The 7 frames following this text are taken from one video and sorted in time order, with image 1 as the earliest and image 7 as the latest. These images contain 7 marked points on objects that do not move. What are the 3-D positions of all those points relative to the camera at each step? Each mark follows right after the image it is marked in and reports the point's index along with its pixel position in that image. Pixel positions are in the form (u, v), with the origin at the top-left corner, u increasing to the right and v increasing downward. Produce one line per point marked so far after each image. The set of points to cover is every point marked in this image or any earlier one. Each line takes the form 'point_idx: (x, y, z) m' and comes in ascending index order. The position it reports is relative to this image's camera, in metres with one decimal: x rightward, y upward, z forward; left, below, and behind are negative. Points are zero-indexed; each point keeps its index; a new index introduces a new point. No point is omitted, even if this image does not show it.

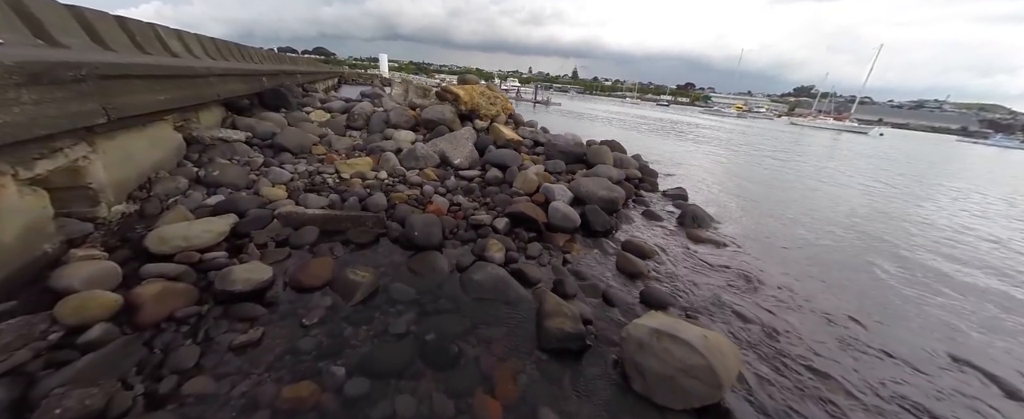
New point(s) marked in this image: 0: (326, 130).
0: (-3.3, +1.4, +5.9) m
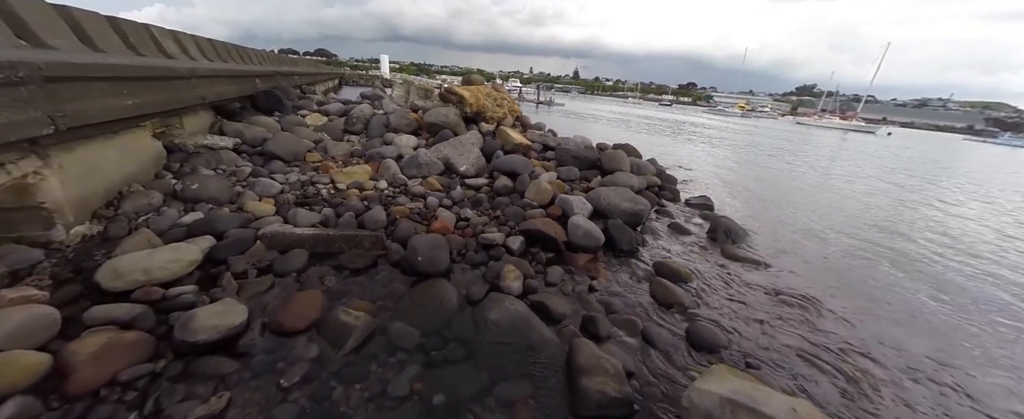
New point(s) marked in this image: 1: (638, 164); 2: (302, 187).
0: (-3.2, +1.2, +5.5) m
1: (+2.2, +0.8, +5.7) m
2: (-2.5, +0.3, +3.9) m
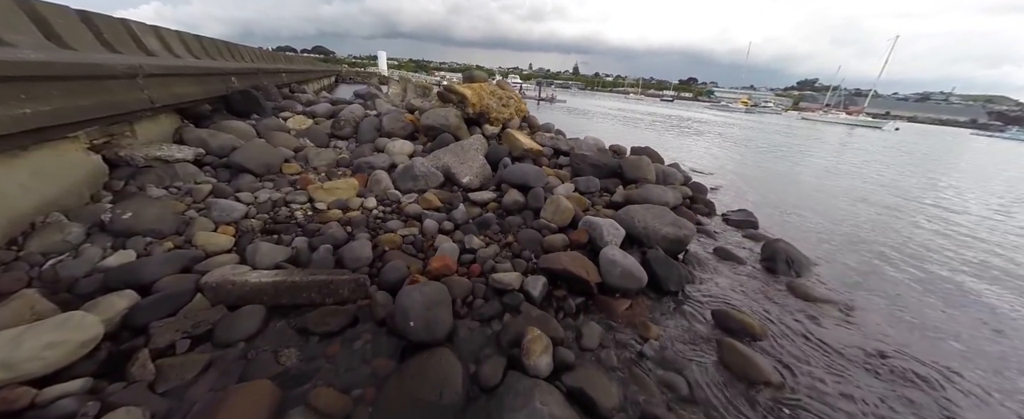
0: (-3.0, +1.0, +4.8) m
1: (+2.3, +0.6, +5.0) m
2: (-2.3, 0.0, +3.2) m
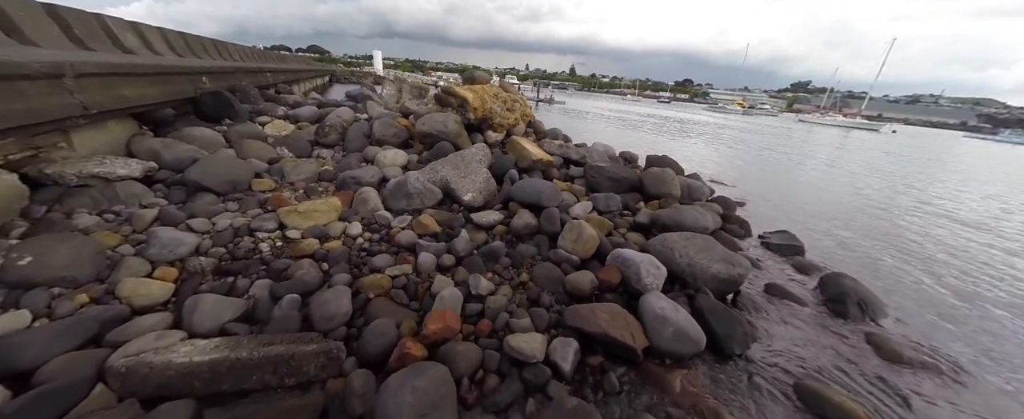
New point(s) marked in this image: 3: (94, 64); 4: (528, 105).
0: (-2.9, +0.7, +4.2) m
1: (+2.4, +0.3, +4.5) m
2: (-2.2, -0.2, +2.6) m
3: (-3.8, +1.3, +3.1) m
4: (+0.3, +1.8, +5.9) m
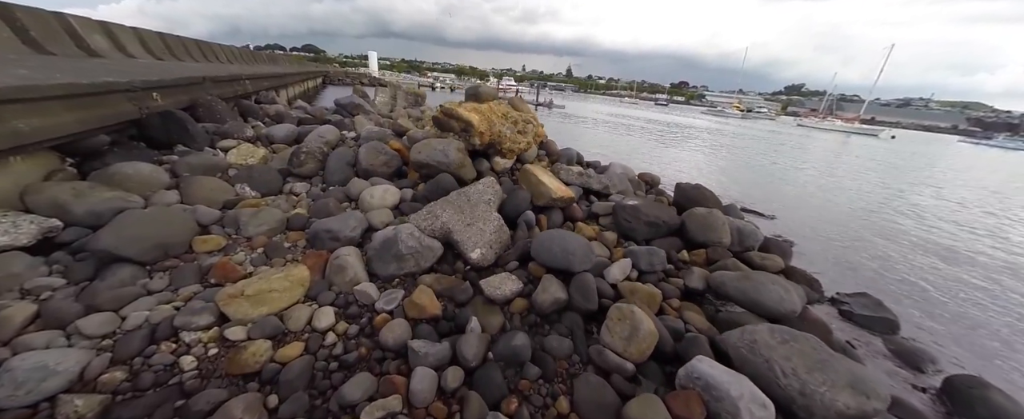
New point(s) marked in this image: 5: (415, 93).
0: (-2.8, +0.2, +3.4) m
1: (+2.6, -0.2, +3.7) m
2: (-2.0, -0.8, +1.8) m
3: (-3.6, +0.8, +2.2) m
4: (+0.4, +1.3, +5.1) m
5: (-3.9, +4.7, +13.3) m
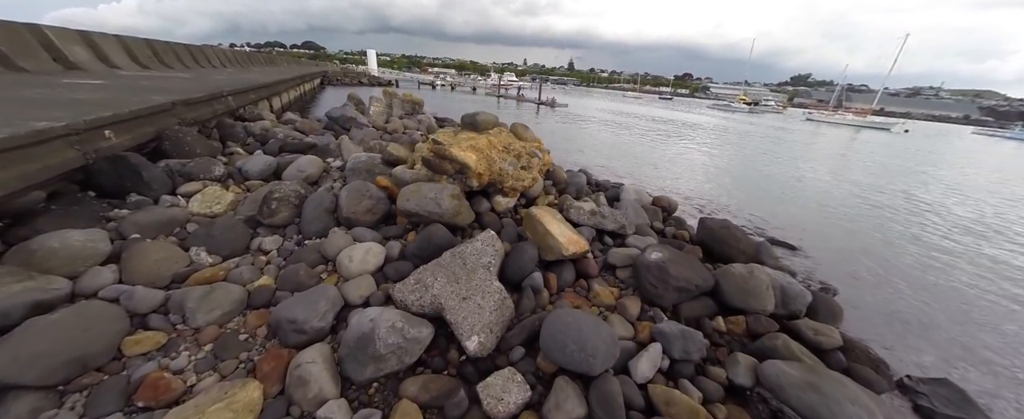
0: (-2.7, -0.4, +2.9) m
1: (+2.6, -0.7, +3.2) m
2: (-2.0, -1.4, +1.3) m
3: (-3.6, +0.2, +1.7) m
4: (+0.4, +0.8, +4.6) m
5: (-3.8, +4.2, +12.8) m
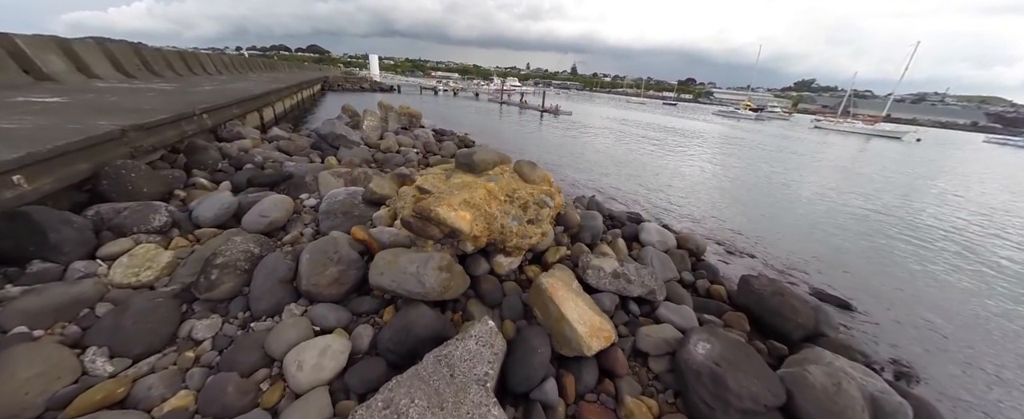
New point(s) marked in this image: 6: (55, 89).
0: (-2.7, -1.0, +2.2) m
1: (+2.6, -1.4, +2.4) m
2: (-2.0, -2.0, +0.6) m
3: (-3.6, -0.4, +1.0) m
4: (+0.5, +0.2, +3.8) m
5: (-3.7, +3.6, +12.1) m
6: (-10.9, +2.9, +7.9) m
